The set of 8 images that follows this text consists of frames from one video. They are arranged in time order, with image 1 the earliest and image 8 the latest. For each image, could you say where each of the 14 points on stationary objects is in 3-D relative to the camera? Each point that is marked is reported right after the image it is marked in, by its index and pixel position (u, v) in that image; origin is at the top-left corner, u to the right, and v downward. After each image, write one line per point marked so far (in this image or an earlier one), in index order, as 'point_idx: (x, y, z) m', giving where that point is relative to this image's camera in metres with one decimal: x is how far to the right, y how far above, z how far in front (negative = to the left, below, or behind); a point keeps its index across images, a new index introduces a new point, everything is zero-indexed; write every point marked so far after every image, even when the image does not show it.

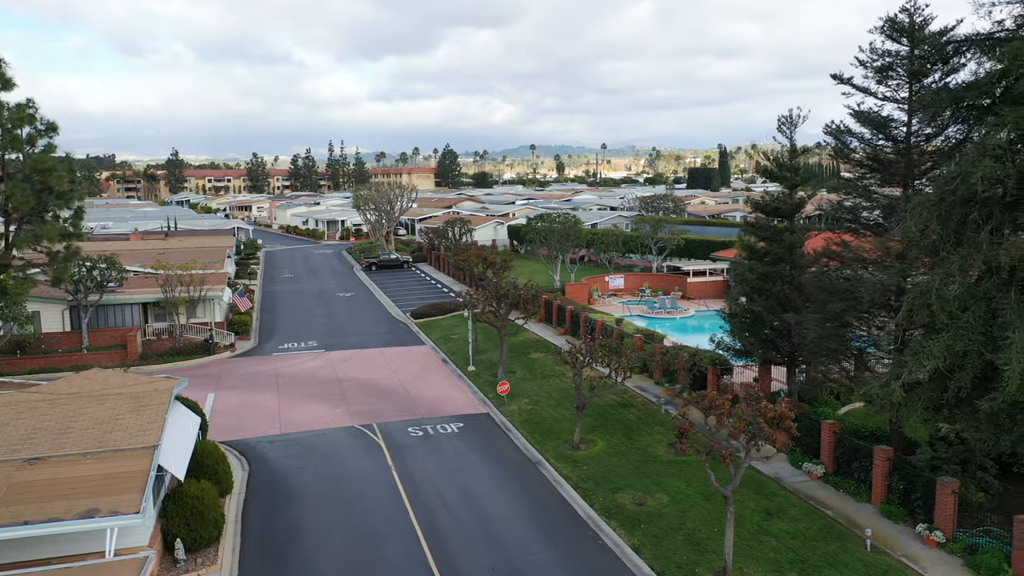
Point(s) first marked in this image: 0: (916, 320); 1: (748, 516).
0: (+5.7, -0.4, +14.2) m
1: (+3.7, -3.6, +15.9) m
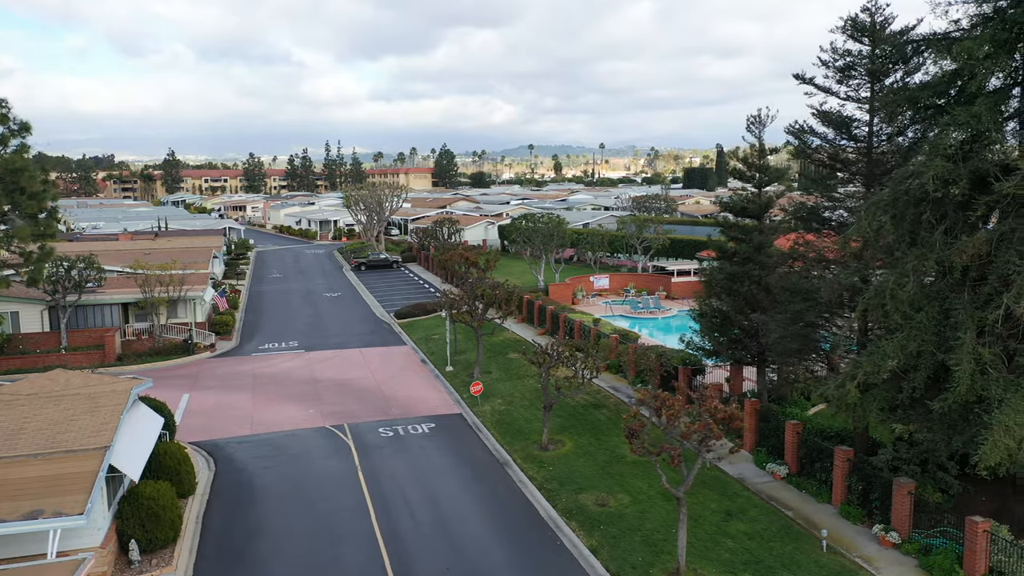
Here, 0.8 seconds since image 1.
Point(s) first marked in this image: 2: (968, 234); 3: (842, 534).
0: (+5.0, -0.4, +14.1) m
1: (+3.1, -3.6, +15.9) m
2: (+6.0, +0.7, +13.4) m
3: (+4.8, -3.6, +14.9) m
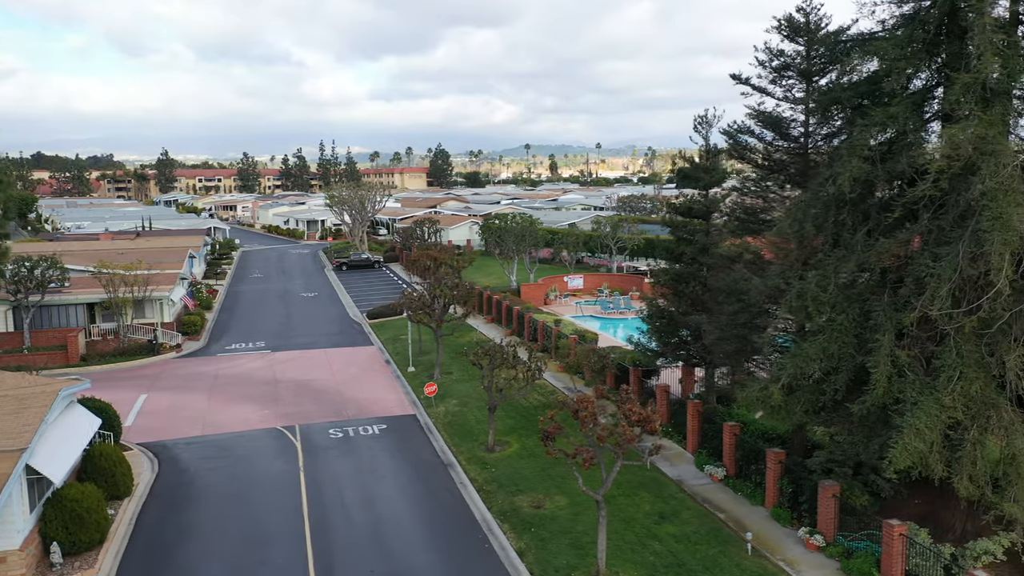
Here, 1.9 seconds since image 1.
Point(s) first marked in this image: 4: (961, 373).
0: (+3.9, -0.5, +14.1) m
1: (+2.0, -3.6, +15.8) m
2: (+5.0, +0.7, +13.3) m
3: (+3.7, -3.7, +14.8) m
4: (+5.4, -1.0, +12.1) m
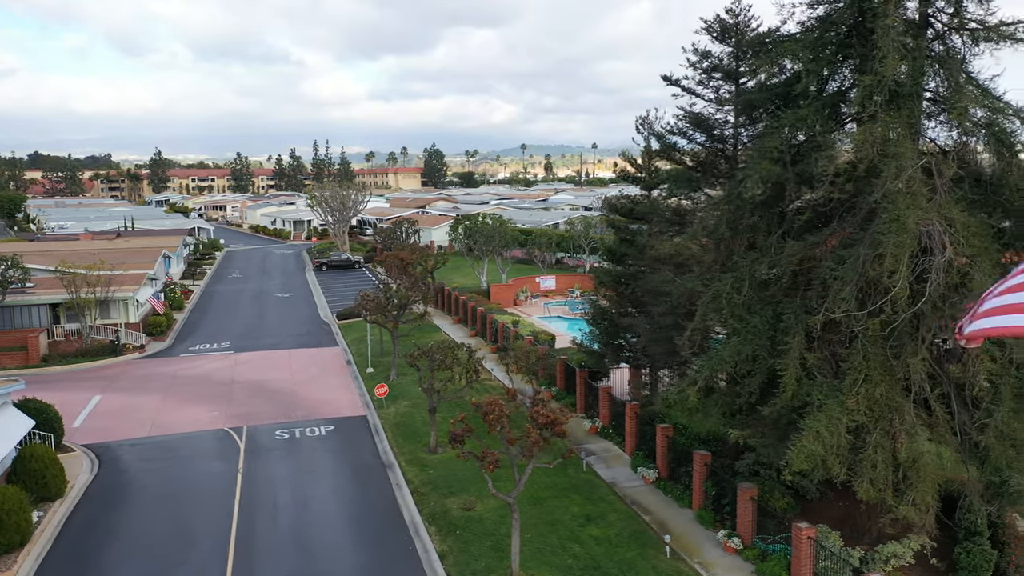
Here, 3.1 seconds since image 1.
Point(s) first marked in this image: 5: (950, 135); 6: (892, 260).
0: (+2.8, -0.5, +14.0) m
1: (+0.8, -3.6, +15.8) m
2: (+3.8, +0.7, +13.3) m
3: (+2.6, -3.7, +14.8) m
4: (+4.3, -1.1, +12.1) m
5: (+5.4, +1.9, +12.4) m
6: (+4.3, +0.3, +11.3) m
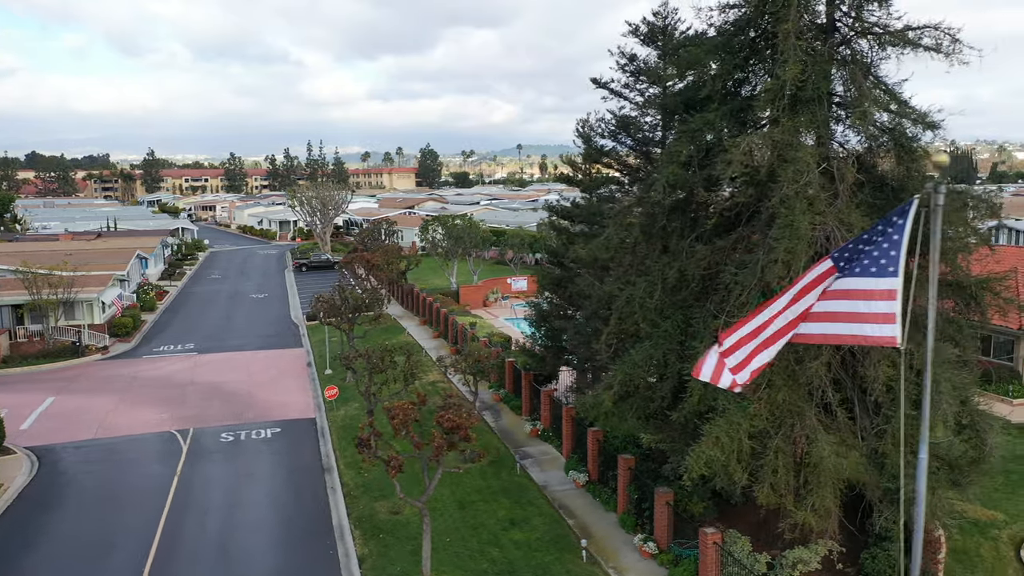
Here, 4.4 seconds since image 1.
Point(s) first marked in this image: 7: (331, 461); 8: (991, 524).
0: (+1.6, -0.6, +14.0) m
1: (-0.4, -3.7, +15.8) m
2: (+2.6, +0.6, +13.3) m
3: (+1.4, -3.7, +14.7) m
4: (+3.1, -1.1, +12.1) m
5: (+4.2, +1.8, +12.4) m
6: (+3.1, +0.2, +11.3) m
7: (-3.6, -3.4, +20.0) m
8: (+7.0, -3.4, +14.8) m
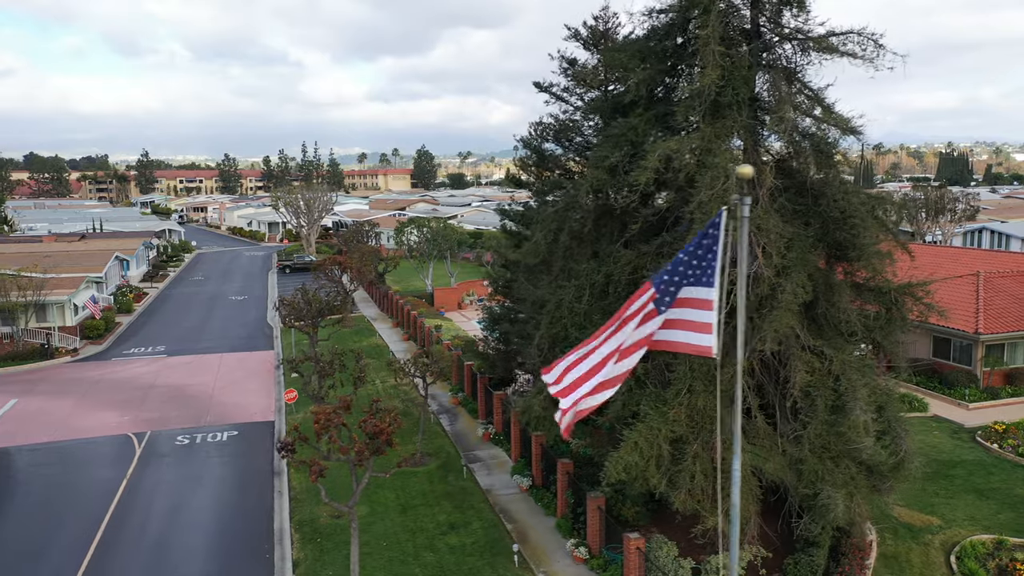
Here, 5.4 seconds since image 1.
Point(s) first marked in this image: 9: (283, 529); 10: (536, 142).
0: (+0.6, -0.6, +14.0) m
1: (-1.3, -3.8, +15.8) m
2: (+1.6, +0.5, +13.3) m
3: (+0.4, -3.8, +14.7) m
4: (+2.1, -1.2, +12.1) m
5: (+3.3, +1.7, +12.4) m
6: (+2.1, +0.2, +11.3) m
7: (-4.5, -3.5, +20.0) m
8: (+6.0, -3.5, +14.8) m
9: (-3.7, -3.9, +16.5) m
10: (+0.4, +2.6, +18.4) m
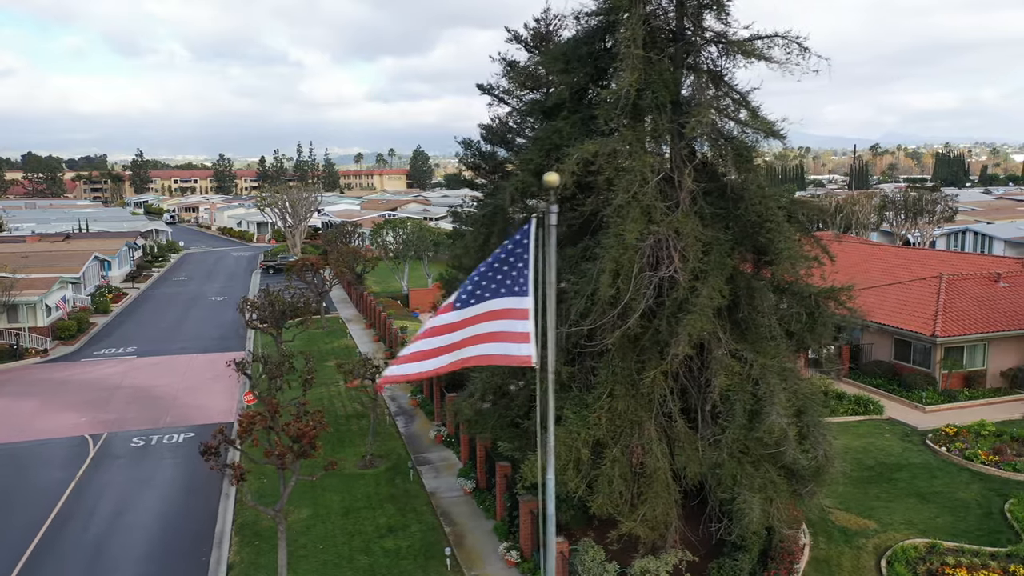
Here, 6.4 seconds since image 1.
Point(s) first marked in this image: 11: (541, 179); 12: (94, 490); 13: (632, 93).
0: (-0.3, -0.7, +14.0) m
1: (-2.3, -3.8, +15.8) m
2: (+0.7, +0.5, +13.2) m
3: (-0.5, -3.8, +14.7) m
4: (+1.1, -1.2, +12.0) m
5: (+2.3, +1.7, +12.3) m
6: (+1.2, +0.1, +11.2) m
7: (-5.5, -3.5, +20.0) m
8: (+5.1, -3.6, +14.7) m
9: (-4.7, -3.9, +16.5) m
10: (-0.5, +2.6, +18.3) m
11: (+0.4, +1.4, +12.9) m
12: (-7.7, -3.7, +18.7) m
13: (+1.4, +2.3, +11.7) m
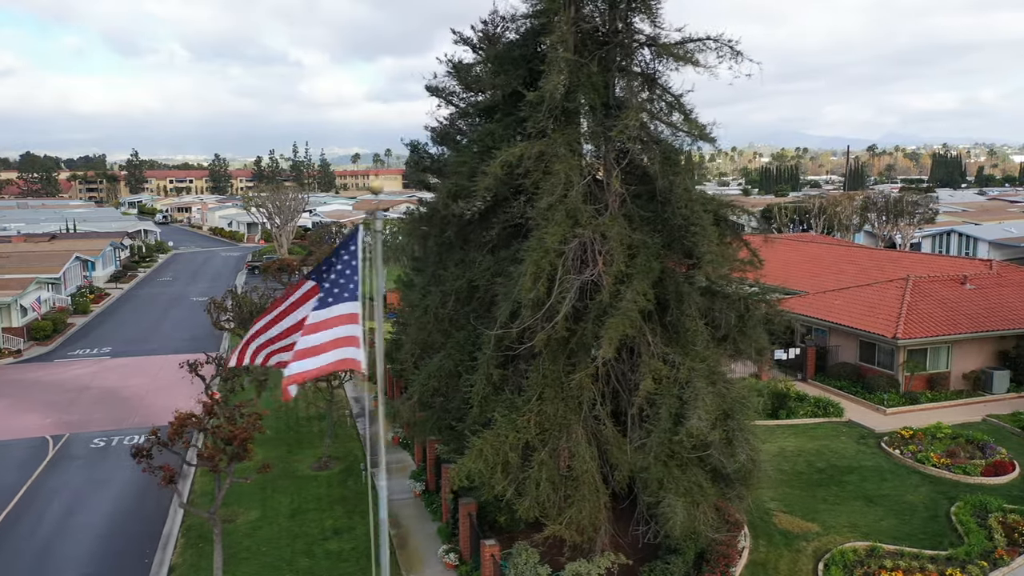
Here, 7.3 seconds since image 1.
0: (-1.2, -0.7, +14.0) m
1: (-3.2, -3.8, +15.8) m
2: (-0.2, +0.5, +13.2) m
3: (-1.4, -3.9, +14.7) m
4: (+0.3, -1.3, +12.0) m
5: (+1.5, +1.7, +12.3) m
6: (+0.3, +0.1, +11.2) m
7: (-6.3, -3.5, +20.0) m
8: (+4.2, -3.6, +14.7) m
9: (-5.5, -4.0, +16.5) m
10: (-1.4, +2.5, +18.3) m
11: (-0.5, +1.3, +12.8) m
12: (-8.6, -3.7, +18.7) m
13: (+0.5, +2.2, +11.7) m
